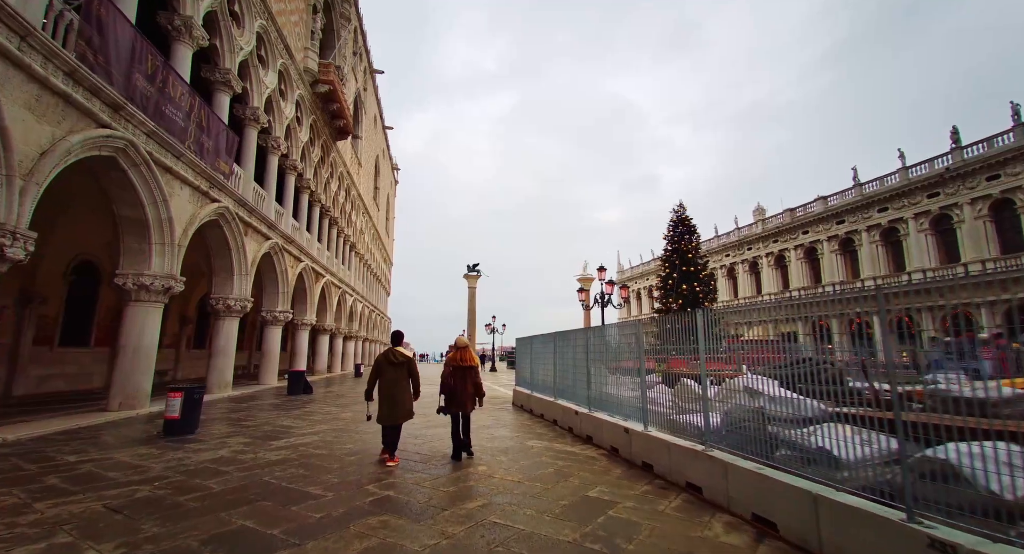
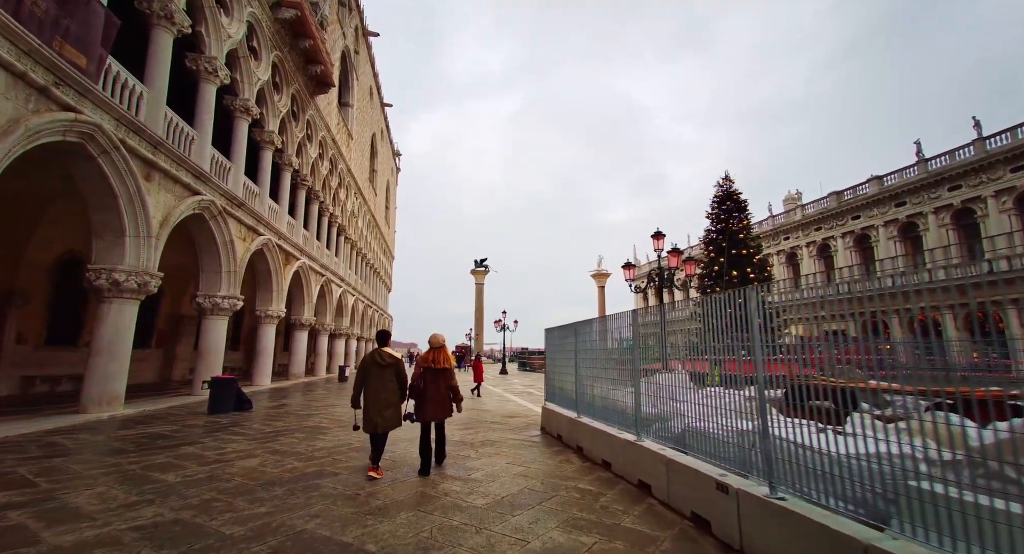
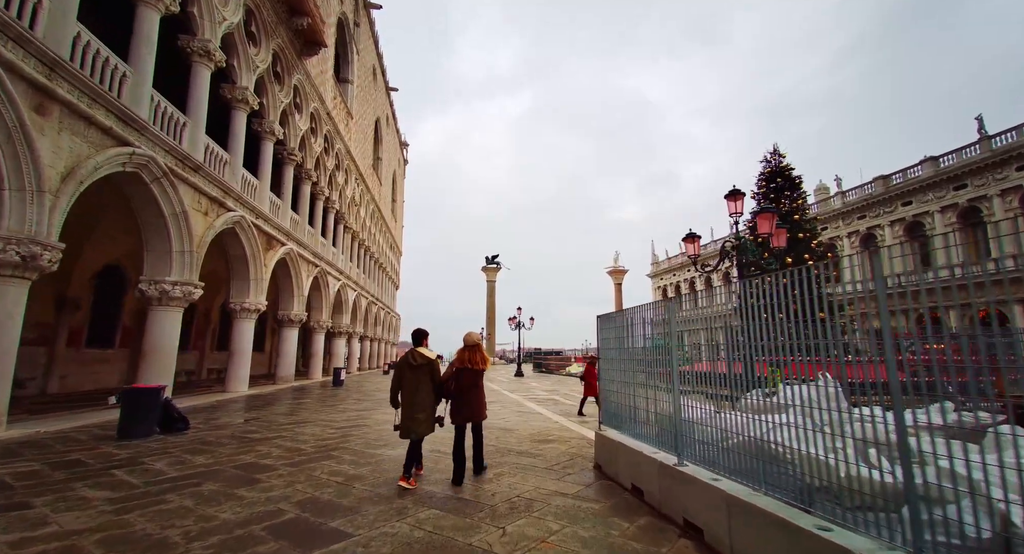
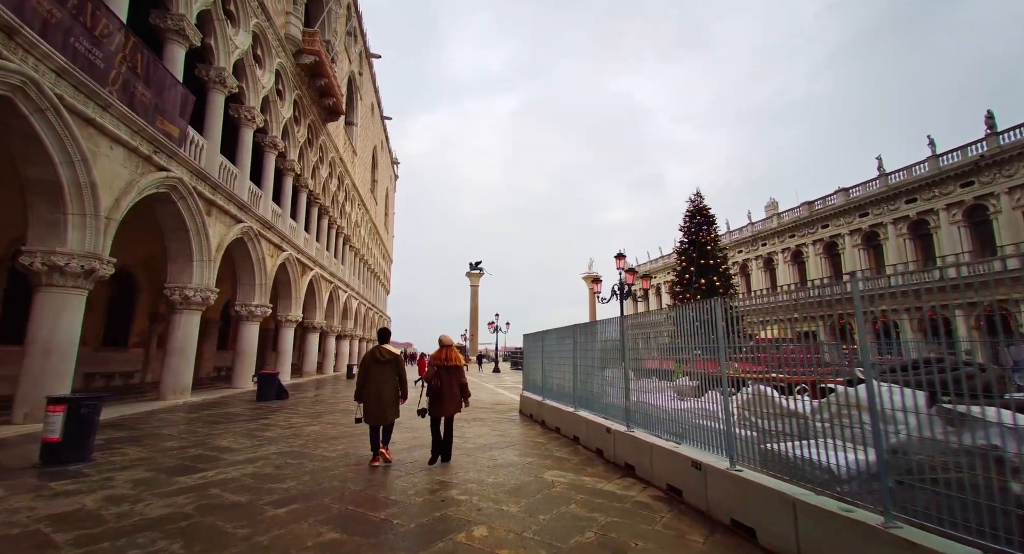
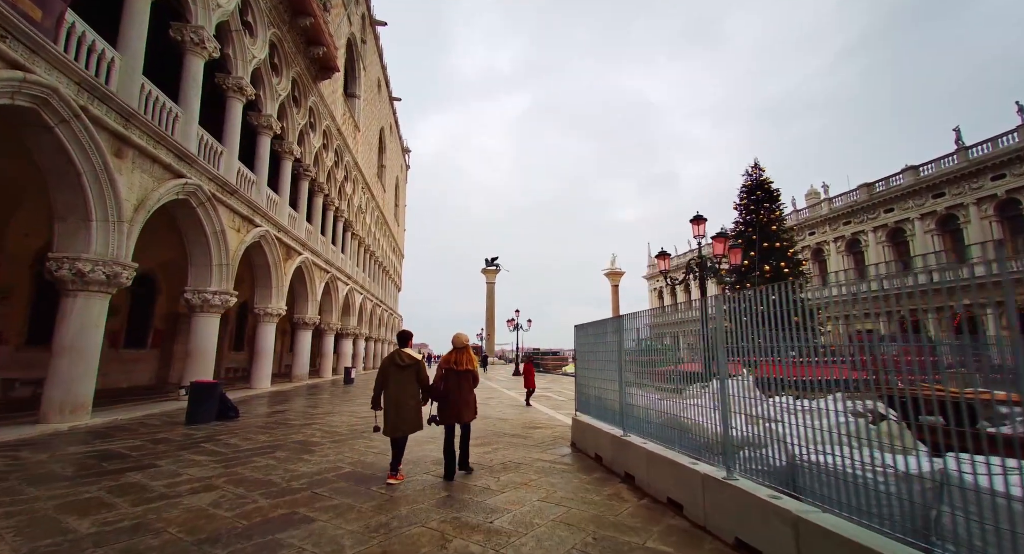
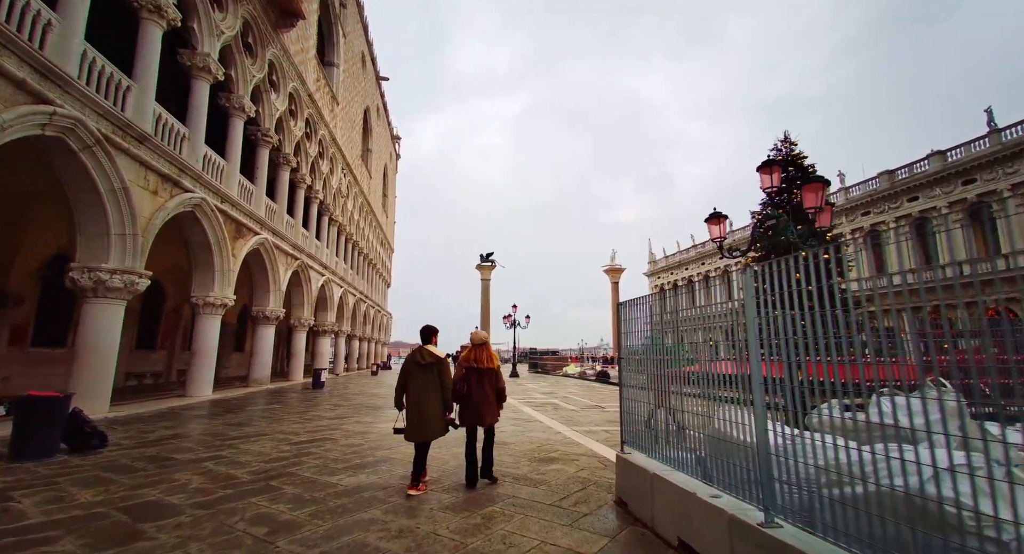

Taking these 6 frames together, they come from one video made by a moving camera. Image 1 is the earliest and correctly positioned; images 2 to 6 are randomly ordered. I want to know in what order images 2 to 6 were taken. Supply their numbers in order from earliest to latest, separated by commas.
4, 2, 5, 3, 6
